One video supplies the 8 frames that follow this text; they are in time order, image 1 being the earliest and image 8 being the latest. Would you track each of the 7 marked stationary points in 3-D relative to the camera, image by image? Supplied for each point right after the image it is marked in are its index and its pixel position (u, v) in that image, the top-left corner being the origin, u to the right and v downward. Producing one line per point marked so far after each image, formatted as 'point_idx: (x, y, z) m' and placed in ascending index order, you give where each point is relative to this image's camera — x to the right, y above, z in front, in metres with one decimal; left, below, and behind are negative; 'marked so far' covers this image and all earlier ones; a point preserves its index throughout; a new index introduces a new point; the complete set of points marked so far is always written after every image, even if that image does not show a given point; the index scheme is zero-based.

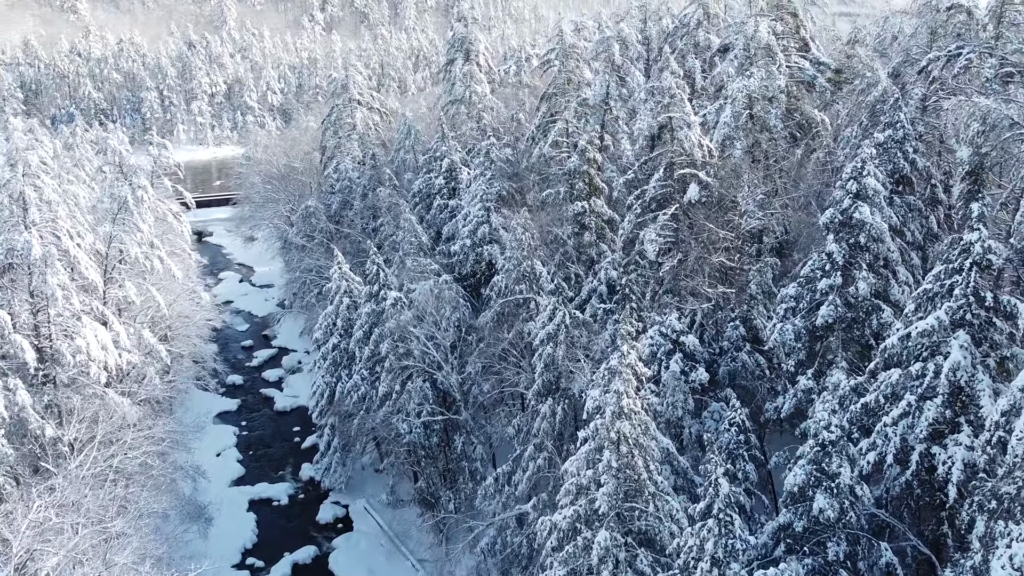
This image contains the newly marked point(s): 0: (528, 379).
0: (+0.3, -1.9, +17.4) m
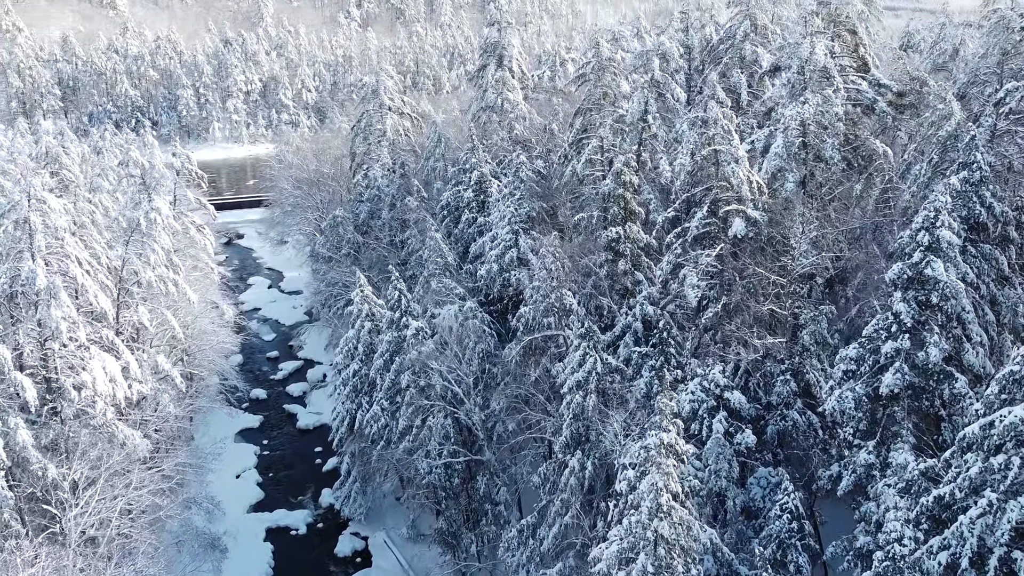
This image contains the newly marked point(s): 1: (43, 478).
0: (+0.9, -2.7, +16.2) m
1: (-9.2, -3.7, +16.2) m
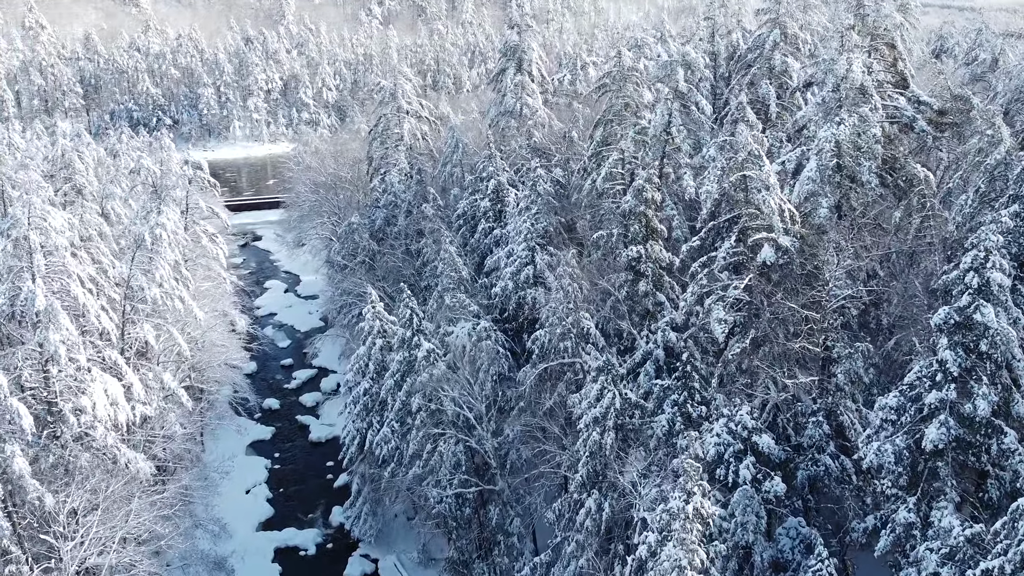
0: (+1.1, -3.2, +15.4) m
1: (-8.9, -4.1, +15.6) m
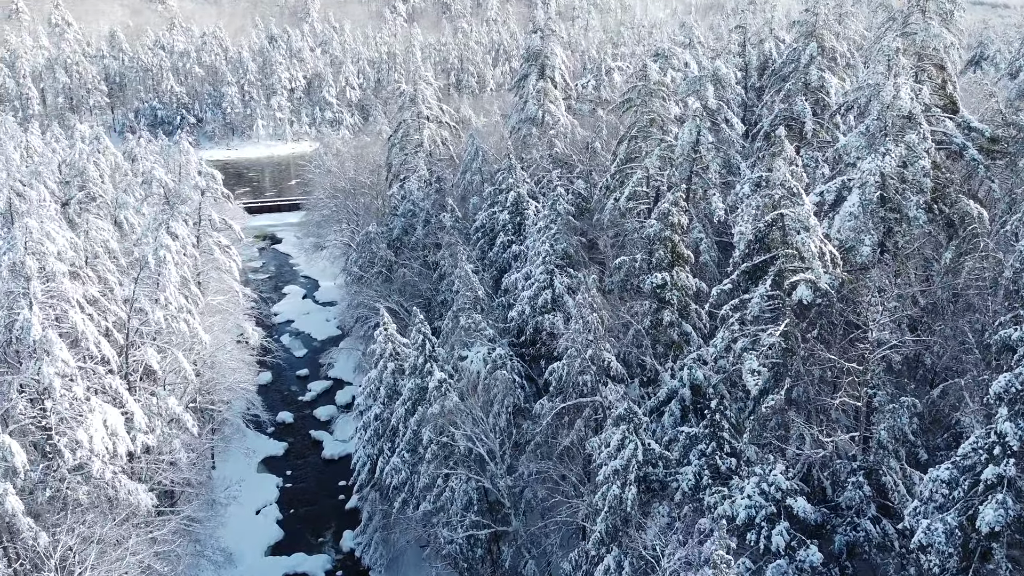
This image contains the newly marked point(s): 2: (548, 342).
0: (+1.4, -3.8, +14.5) m
1: (-8.7, -4.7, +15.0) m
2: (+0.9, -1.3, +19.6) m
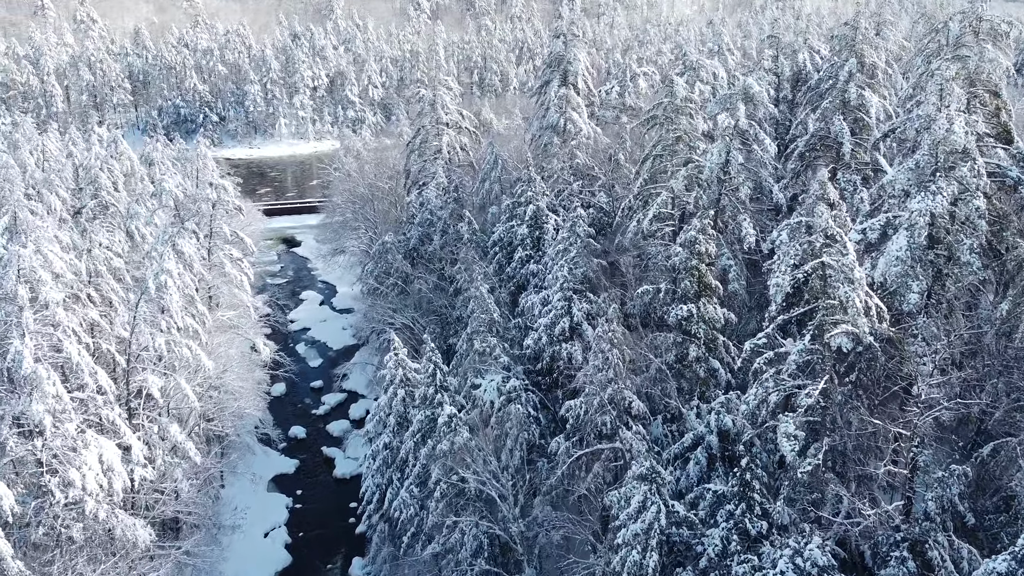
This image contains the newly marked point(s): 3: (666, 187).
0: (+1.6, -4.5, +13.5) m
1: (-8.5, -5.2, +14.3) m
2: (+1.2, -1.9, +18.6) m
3: (+3.5, +2.3, +19.0) m
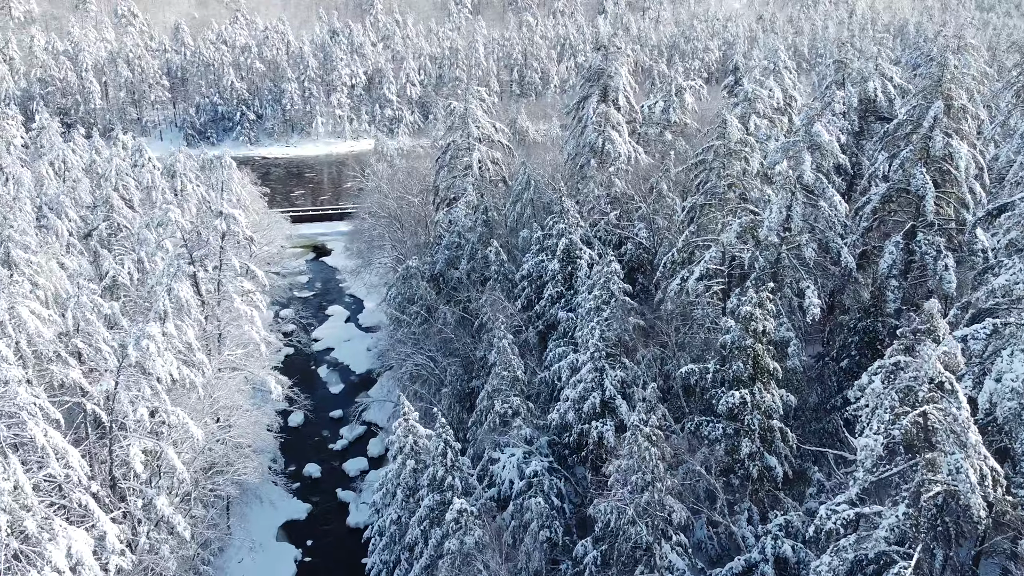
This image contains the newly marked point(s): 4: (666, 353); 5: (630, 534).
0: (+1.7, -5.9, +11.3) m
1: (-8.3, -6.5, +12.6) m
2: (+1.7, -3.3, +16.3) m
3: (+4.1, +0.9, +16.6) m
4: (+3.4, -1.5, +18.0) m
5: (+1.9, -4.0, +13.1) m
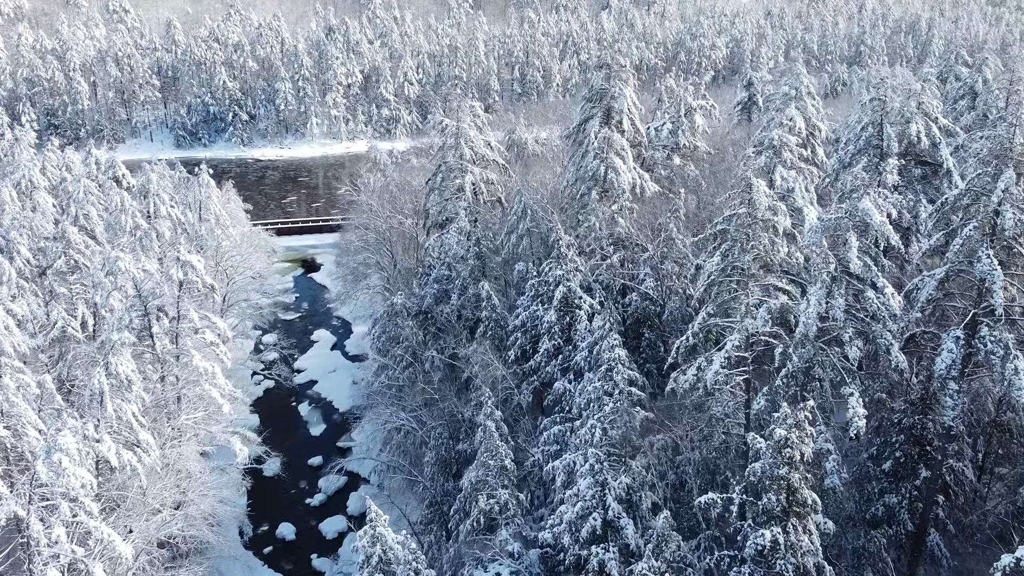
0: (+1.4, -7.6, +8.8) m
1: (-8.6, -8.1, +10.1) m
2: (+1.4, -4.9, +13.8) m
3: (+3.8, -0.8, +14.0) m
4: (+3.1, -3.1, +15.5) m
5: (+1.6, -5.6, +10.5) m
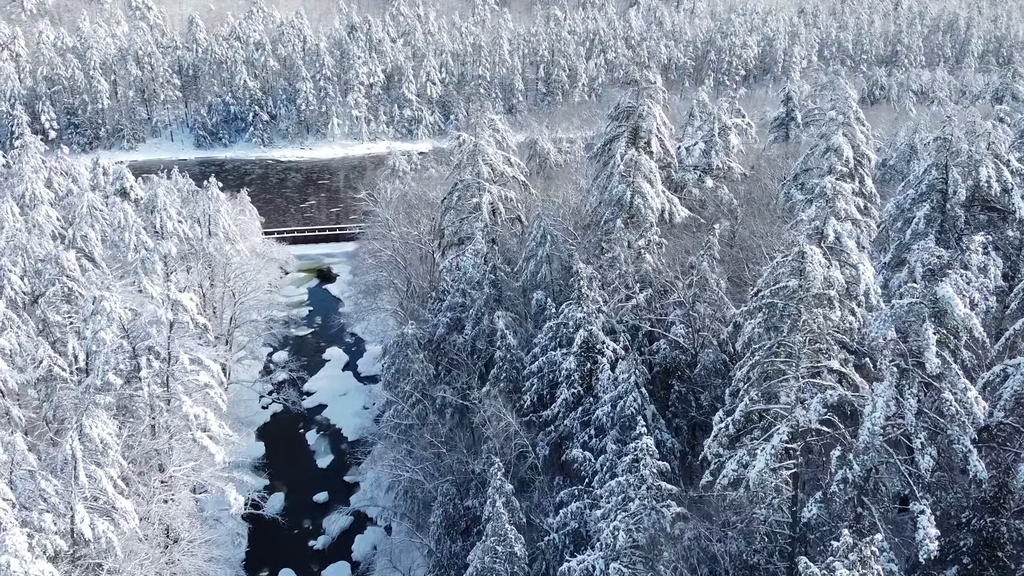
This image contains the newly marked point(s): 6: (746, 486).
0: (+1.3, -8.9, +6.9) m
1: (-8.6, -9.3, +8.6) m
2: (+1.5, -6.1, +11.9) m
3: (+4.0, -2.0, +12.1) m
4: (+3.3, -4.3, +13.5) m
5: (+1.6, -6.9, +8.7) m
6: (+3.6, -3.1, +12.6) m
